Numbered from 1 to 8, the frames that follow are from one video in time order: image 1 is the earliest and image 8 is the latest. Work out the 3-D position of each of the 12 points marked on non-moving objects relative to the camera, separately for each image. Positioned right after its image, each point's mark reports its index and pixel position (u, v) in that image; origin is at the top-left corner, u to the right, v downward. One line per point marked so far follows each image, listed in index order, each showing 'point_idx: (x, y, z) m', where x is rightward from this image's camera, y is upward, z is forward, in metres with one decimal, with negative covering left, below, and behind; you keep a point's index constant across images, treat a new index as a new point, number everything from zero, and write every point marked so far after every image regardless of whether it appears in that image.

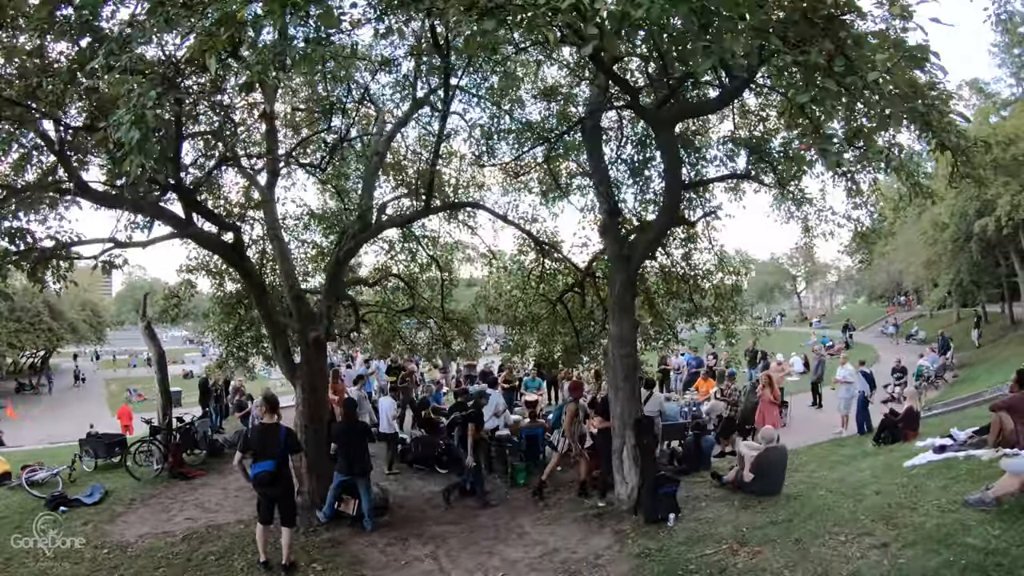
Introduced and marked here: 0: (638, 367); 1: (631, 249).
0: (+1.5, -1.0, +8.1) m
1: (+1.3, +0.5, +7.8) m
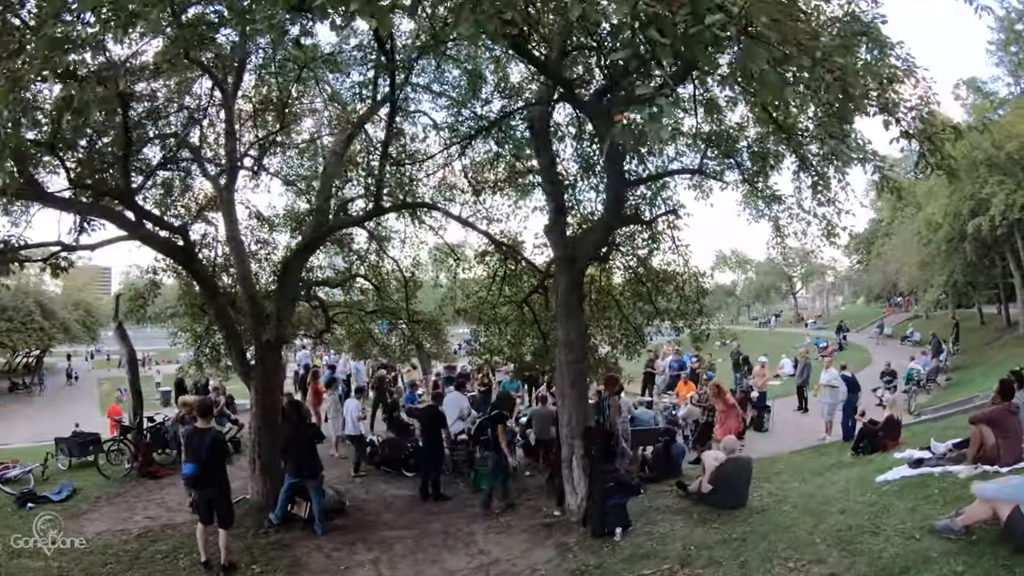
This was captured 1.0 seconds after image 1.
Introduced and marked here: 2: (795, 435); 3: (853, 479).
0: (+0.9, -1.0, +8.0) m
1: (+0.7, +0.4, +7.7) m
2: (+5.8, -3.1, +14.3) m
3: (+4.8, -2.8, +9.5) m
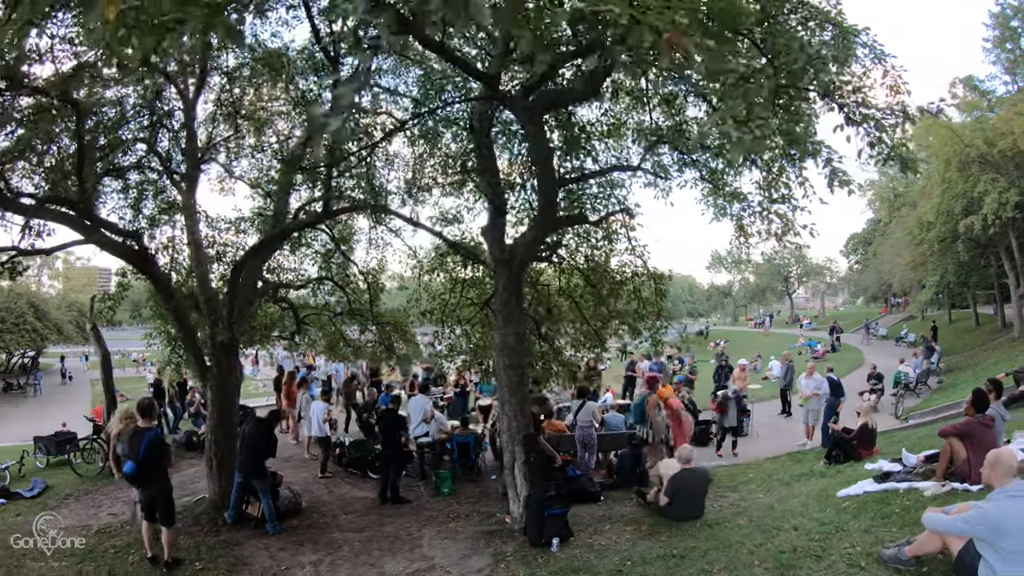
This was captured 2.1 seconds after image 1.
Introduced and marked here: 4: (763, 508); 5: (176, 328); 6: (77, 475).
0: (+0.2, -1.0, +7.9) m
1: (0.0, +0.4, +7.6) m
2: (+5.3, -3.1, +14.1) m
3: (+4.2, -2.8, +9.3) m
4: (+3.2, -2.9, +8.8) m
5: (-4.9, -0.6, +10.2) m
6: (-7.7, -3.3, +12.4) m
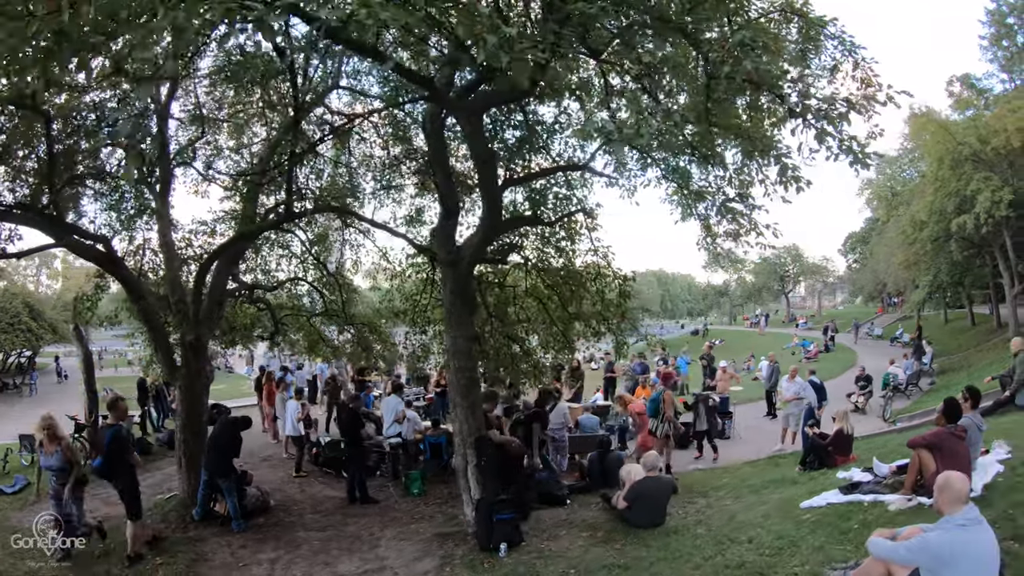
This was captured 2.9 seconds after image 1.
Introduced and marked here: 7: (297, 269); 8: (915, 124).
0: (-0.3, -1.0, +7.9) m
1: (-0.6, +0.4, +7.6) m
2: (+4.9, -3.1, +14.0) m
3: (+3.7, -2.8, +9.3) m
4: (+2.7, -2.9, +8.8) m
5: (-5.3, -0.6, +10.3) m
6: (-8.2, -3.4, +12.6) m
7: (-3.7, +0.3, +11.9) m
8: (+10.4, +4.2, +18.0) m
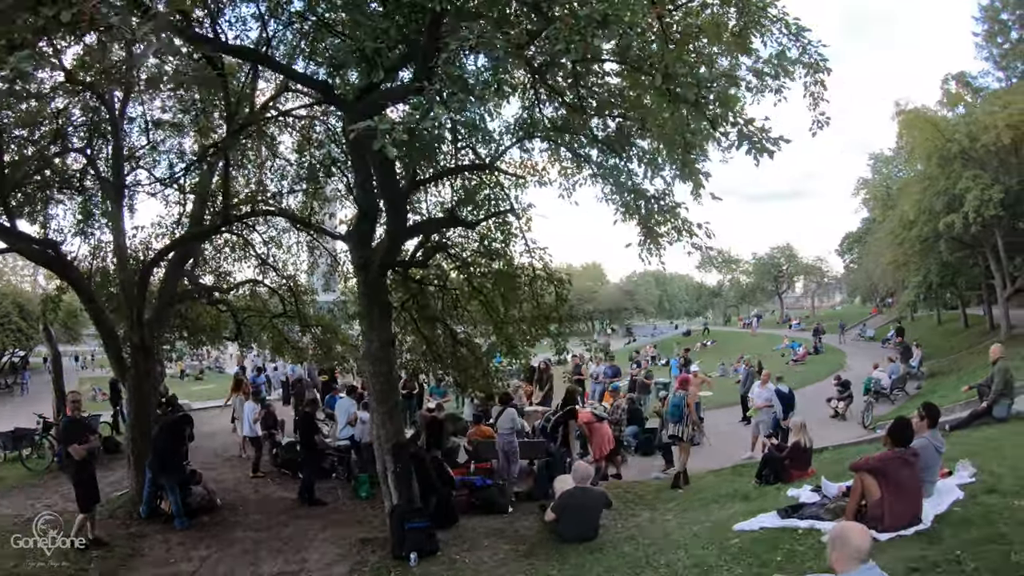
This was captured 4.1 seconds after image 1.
0: (-1.2, -1.1, +7.9) m
1: (-1.5, +0.3, +7.6) m
2: (+4.2, -3.2, +13.8) m
3: (+2.8, -2.9, +9.1) m
4: (+1.8, -2.9, +8.7) m
5: (-6.2, -0.6, +10.4) m
6: (-8.9, -3.4, +12.8) m
7: (-4.4, +0.3, +12.0) m
8: (+9.9, +4.2, +17.6) m
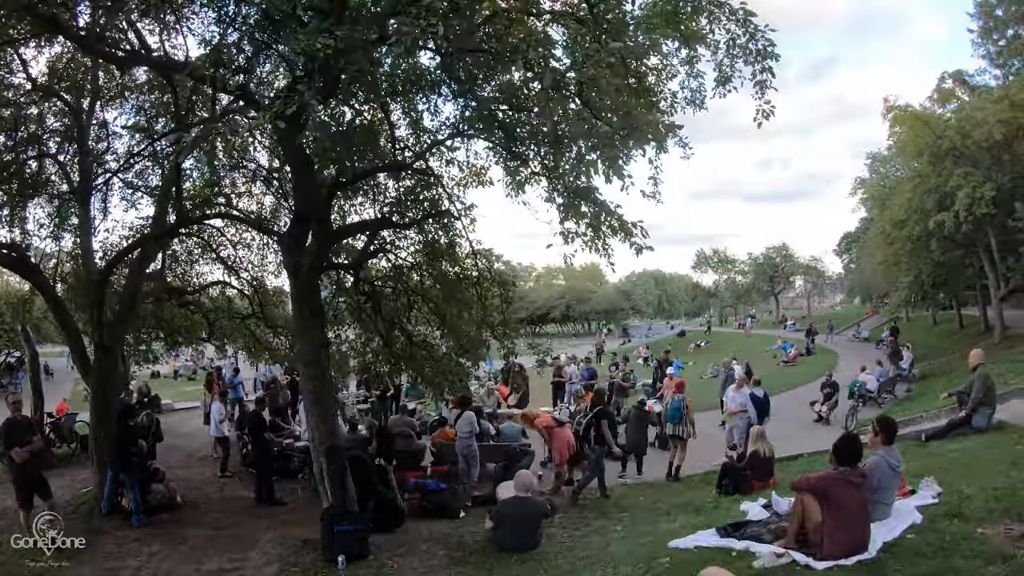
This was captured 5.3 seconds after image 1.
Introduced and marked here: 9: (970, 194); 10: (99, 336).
0: (-1.9, -1.1, +7.9) m
1: (-2.2, +0.3, +7.6) m
2: (+3.7, -3.2, +13.6) m
3: (+2.2, -2.9, +9.0) m
4: (+1.1, -3.0, +8.6) m
5: (-6.8, -0.7, +10.6) m
6: (-9.5, -3.4, +13.0) m
7: (-5.0, +0.3, +12.0) m
8: (+9.4, +4.2, +17.3) m
9: (+10.3, +2.1, +15.8) m
10: (-6.2, -0.7, +10.4) m
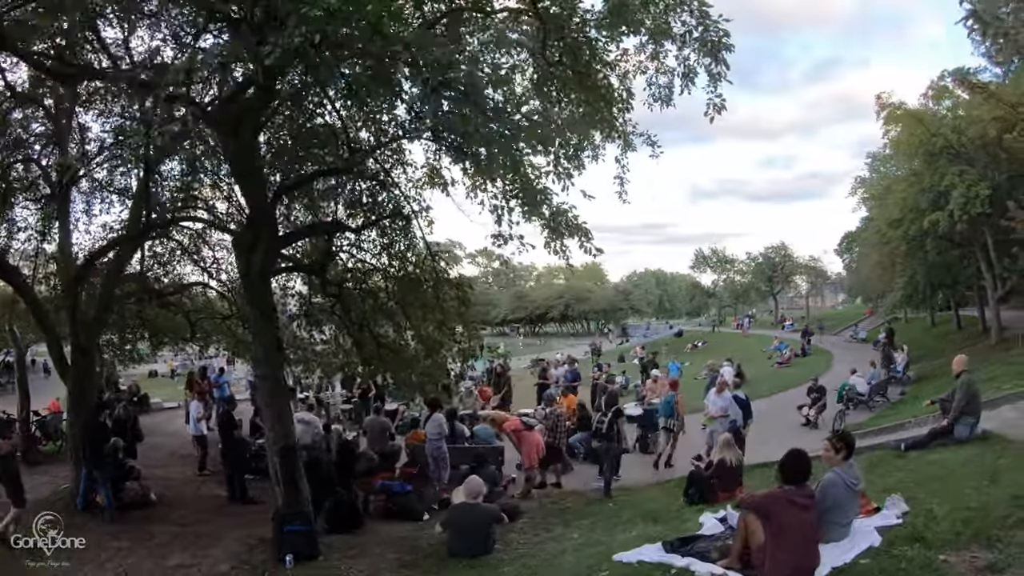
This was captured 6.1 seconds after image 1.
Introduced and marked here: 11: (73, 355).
0: (-2.5, -1.1, +7.9) m
1: (-2.7, +0.3, +7.6) m
2: (+3.3, -3.2, +13.5) m
3: (+1.7, -2.9, +8.9) m
4: (+0.6, -3.0, +8.5) m
5: (-7.2, -0.7, +10.7) m
6: (-9.9, -3.4, +13.3) m
7: (-5.4, +0.2, +12.1) m
8: (+9.2, +4.2, +17.0) m
9: (+10.0, +2.1, +15.5) m
10: (-6.6, -0.8, +10.5) m
11: (-6.7, -1.0, +10.6) m
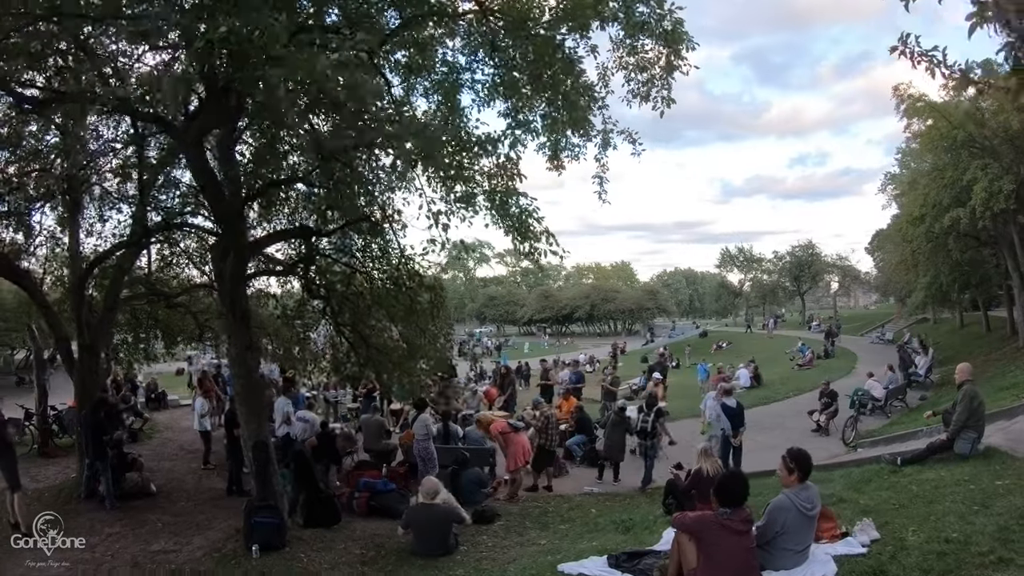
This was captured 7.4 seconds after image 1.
0: (-2.9, -1.2, +8.2) m
1: (-3.2, +0.2, +7.9) m
2: (+3.3, -3.2, +13.3) m
3: (+1.3, -2.9, +8.8) m
4: (+0.2, -3.0, +8.5) m
5: (-7.4, -0.7, +11.3) m
6: (-9.8, -3.5, +14.0) m
7: (-5.5, +0.2, +12.6) m
8: (+9.4, +4.2, +16.3) m
9: (+10.1, +2.1, +14.8) m
10: (-6.8, -0.8, +11.1) m
11: (-6.9, -1.1, +11.1) m
